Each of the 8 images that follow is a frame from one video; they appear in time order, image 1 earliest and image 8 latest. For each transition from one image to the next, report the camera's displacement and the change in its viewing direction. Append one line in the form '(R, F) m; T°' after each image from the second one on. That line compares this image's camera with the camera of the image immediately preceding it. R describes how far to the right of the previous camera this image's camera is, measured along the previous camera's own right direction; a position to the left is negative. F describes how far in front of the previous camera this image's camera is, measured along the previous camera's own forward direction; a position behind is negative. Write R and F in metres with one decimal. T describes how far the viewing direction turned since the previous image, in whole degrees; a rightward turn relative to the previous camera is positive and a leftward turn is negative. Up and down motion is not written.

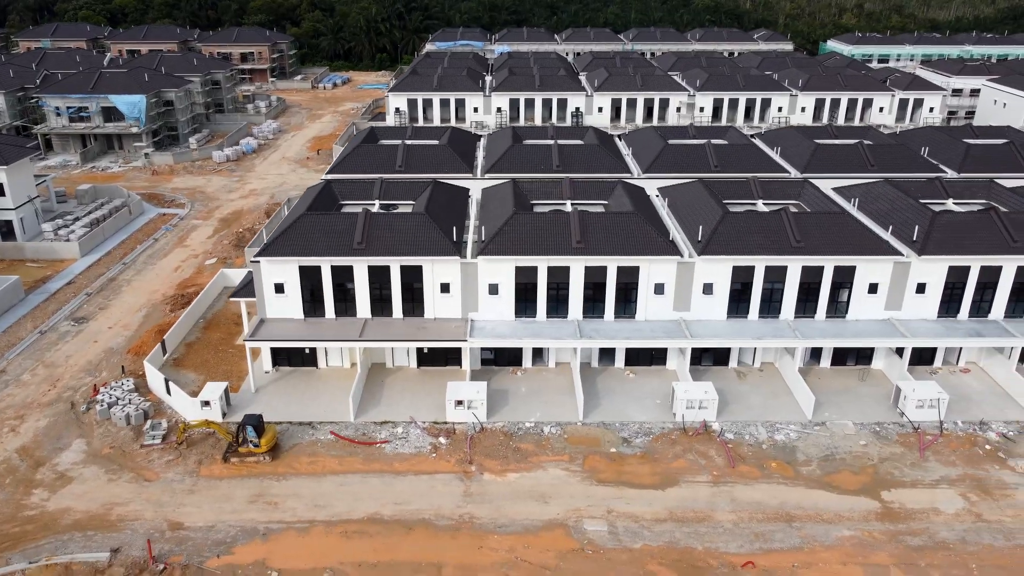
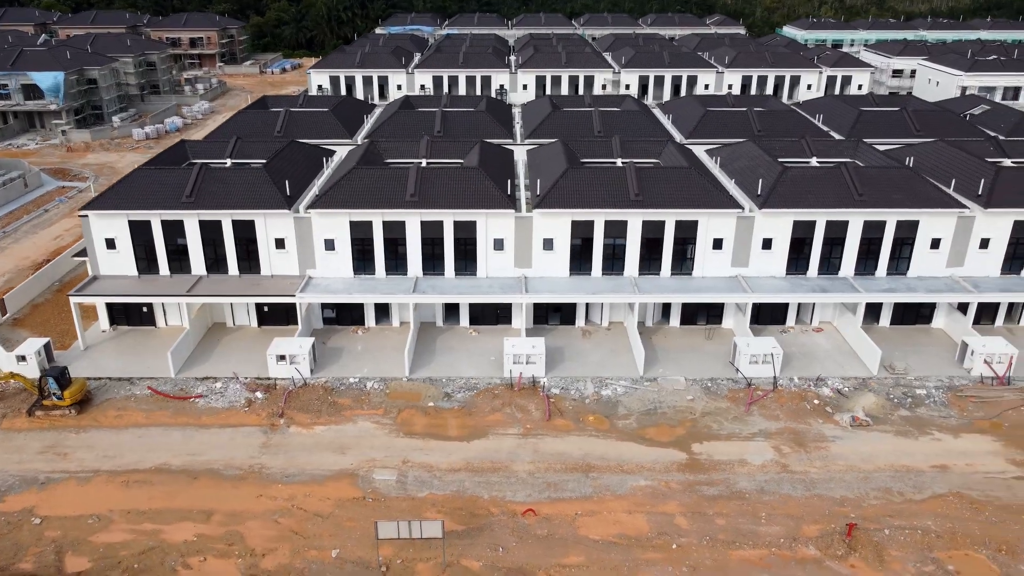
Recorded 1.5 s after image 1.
(+6.2, +0.9) m; 0°
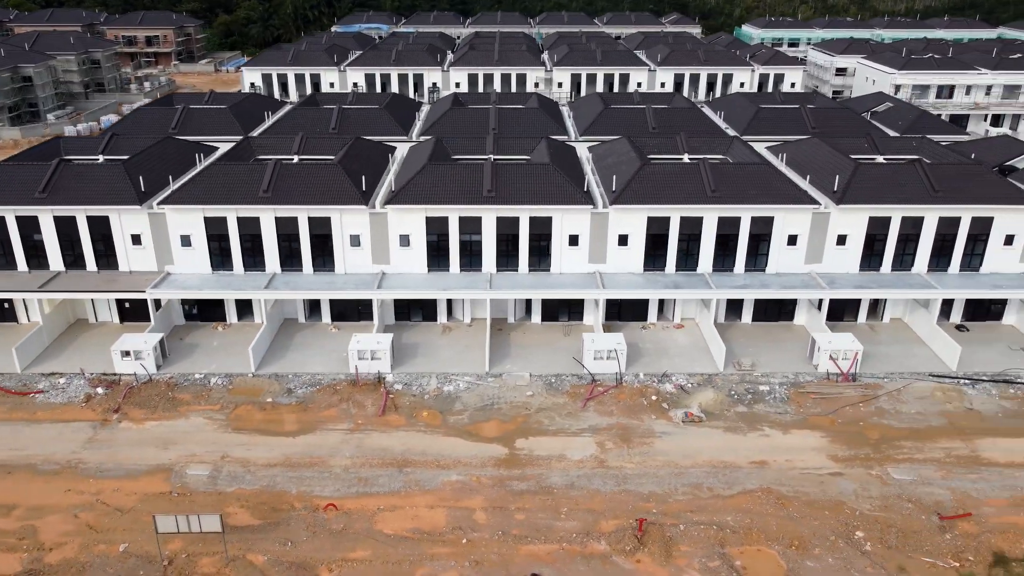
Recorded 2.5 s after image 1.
(+5.4, 0.0) m; 0°
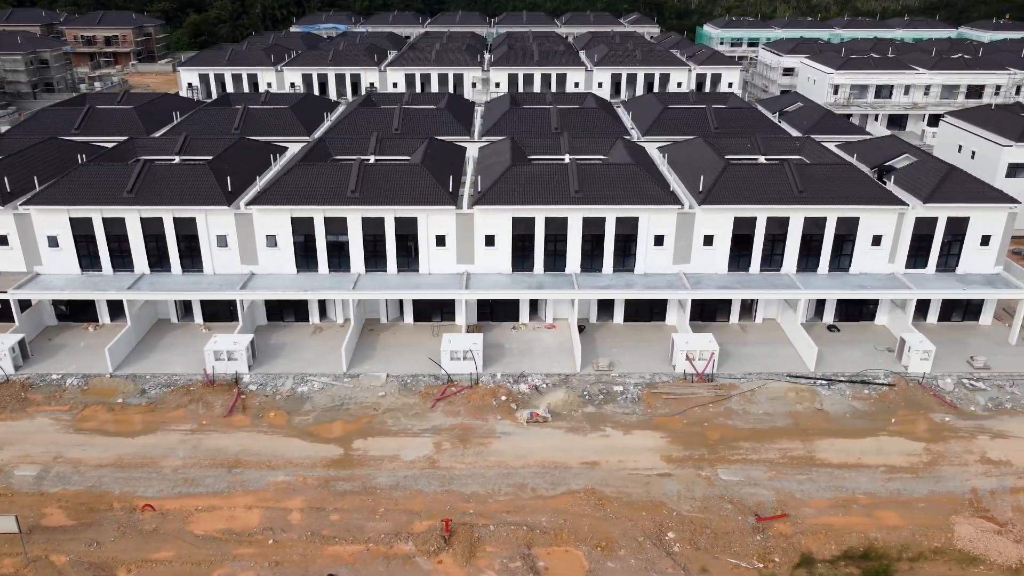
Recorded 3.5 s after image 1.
(+5.0, 0.0) m; 0°
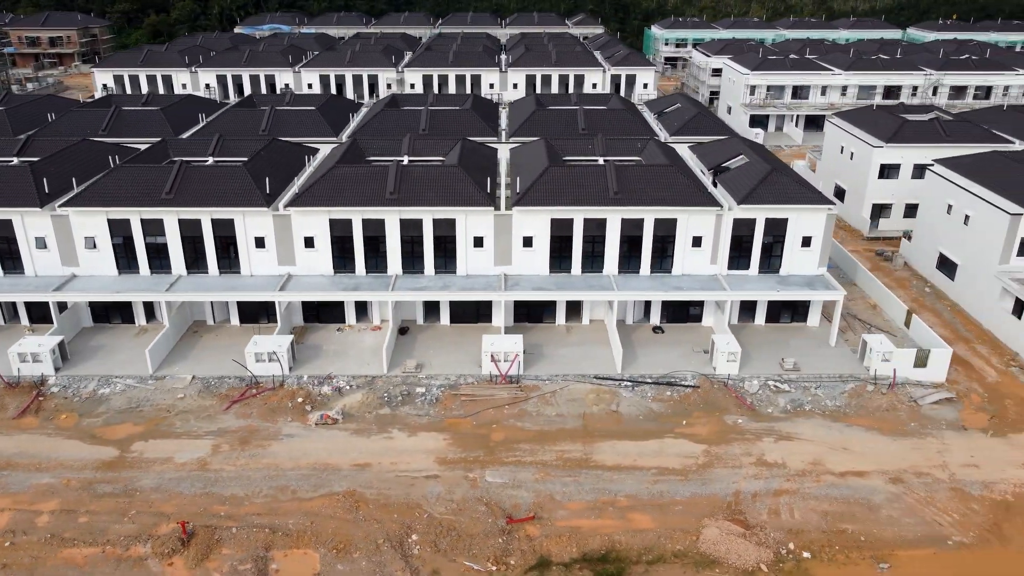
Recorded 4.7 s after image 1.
(+6.8, +0.1) m; 0°
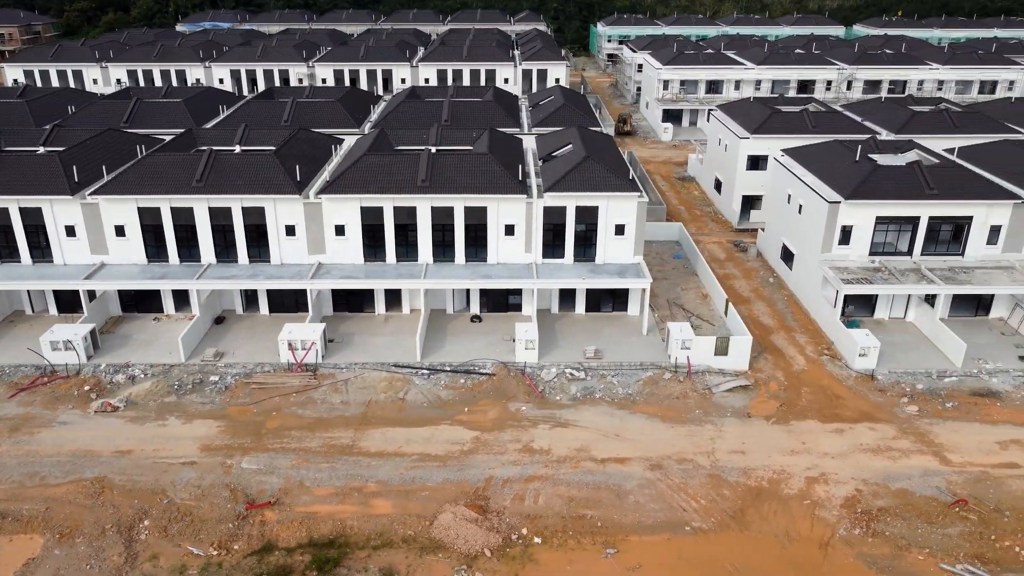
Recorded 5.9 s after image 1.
(+7.0, +0.2) m; 0°
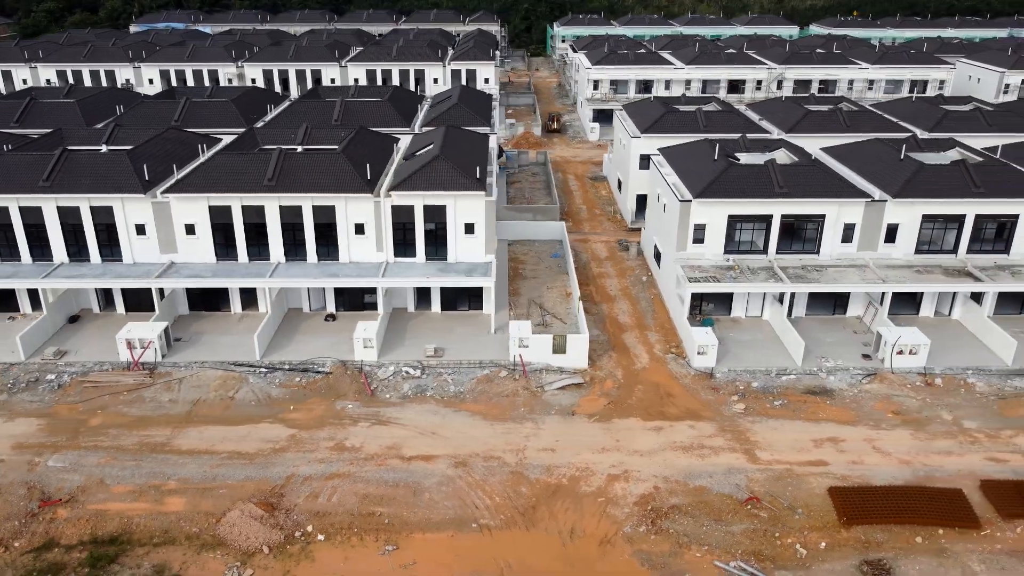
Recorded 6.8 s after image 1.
(+5.6, 0.0) m; 0°
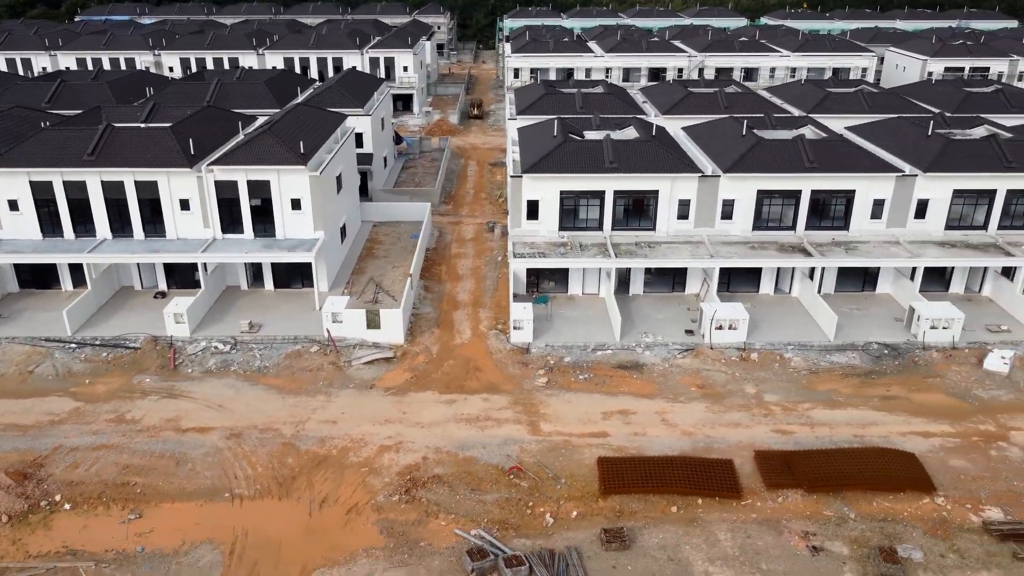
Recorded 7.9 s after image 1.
(+6.4, +0.4) m; 0°
